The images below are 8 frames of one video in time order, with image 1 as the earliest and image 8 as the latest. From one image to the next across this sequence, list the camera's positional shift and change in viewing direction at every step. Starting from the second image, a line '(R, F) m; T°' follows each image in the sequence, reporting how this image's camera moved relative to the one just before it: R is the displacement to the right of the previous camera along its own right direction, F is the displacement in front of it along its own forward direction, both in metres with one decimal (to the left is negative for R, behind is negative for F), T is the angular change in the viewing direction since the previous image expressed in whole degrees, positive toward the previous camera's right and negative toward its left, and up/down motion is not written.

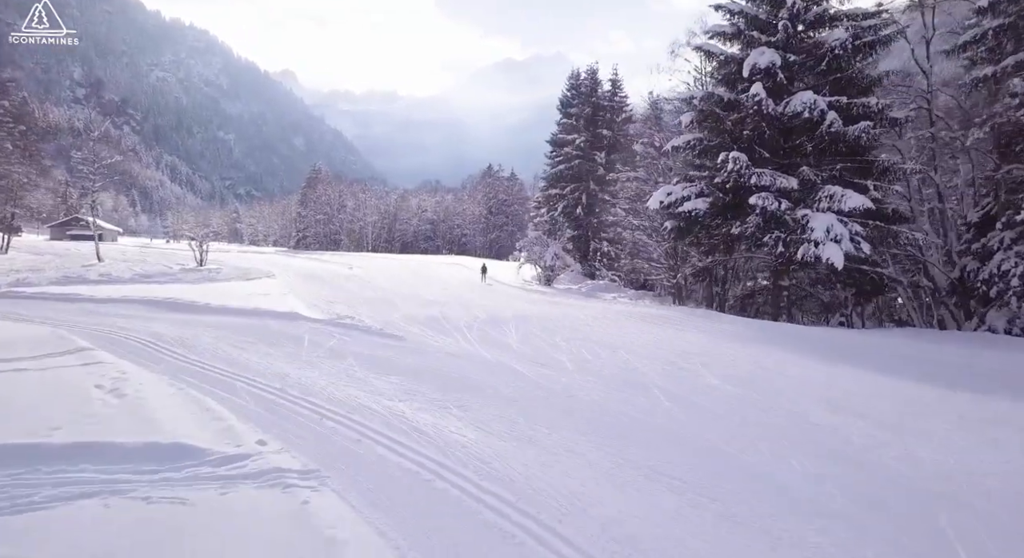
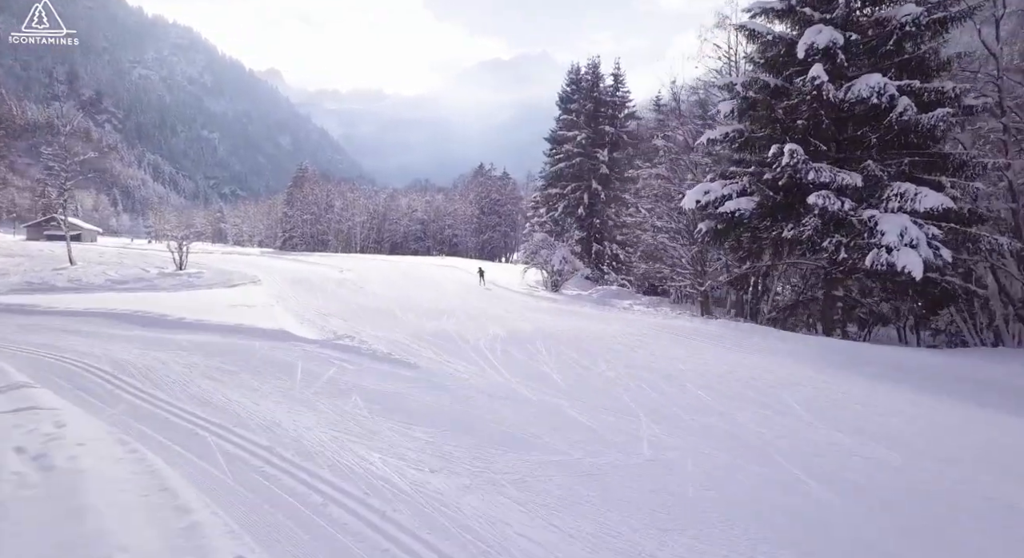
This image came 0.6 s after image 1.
(-0.8, +2.0) m; +1°
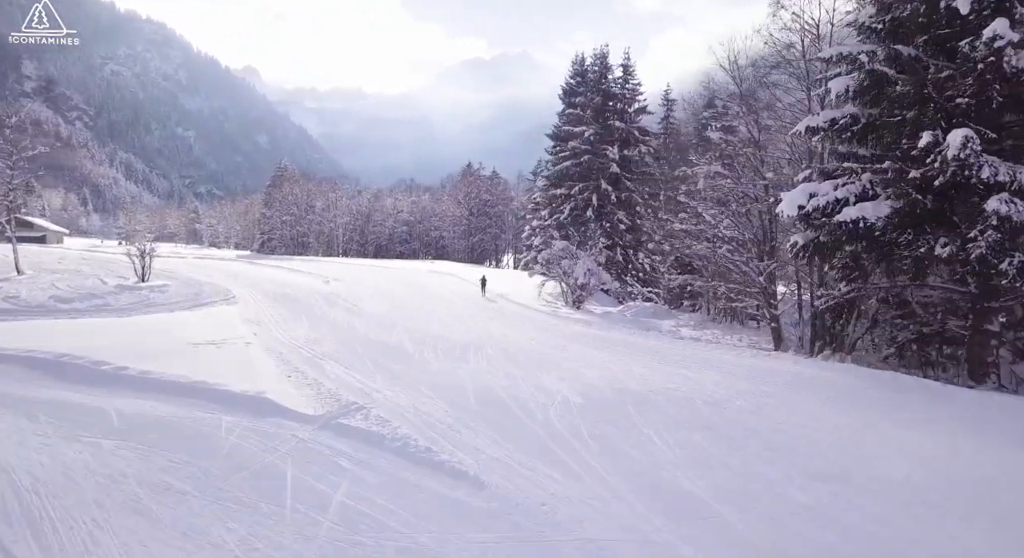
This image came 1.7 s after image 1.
(-1.4, +3.7) m; +2°
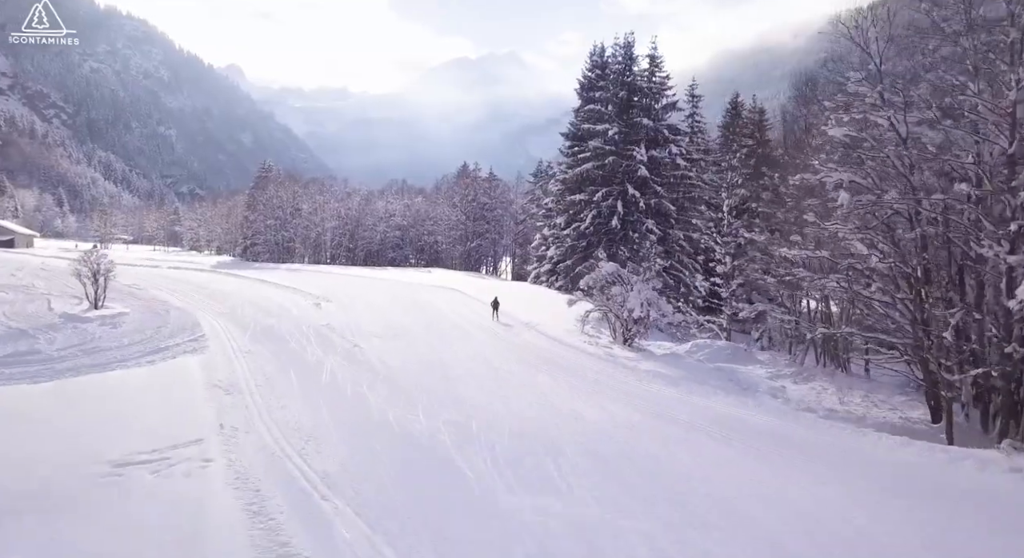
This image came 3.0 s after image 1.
(-1.7, +4.6) m; +1°
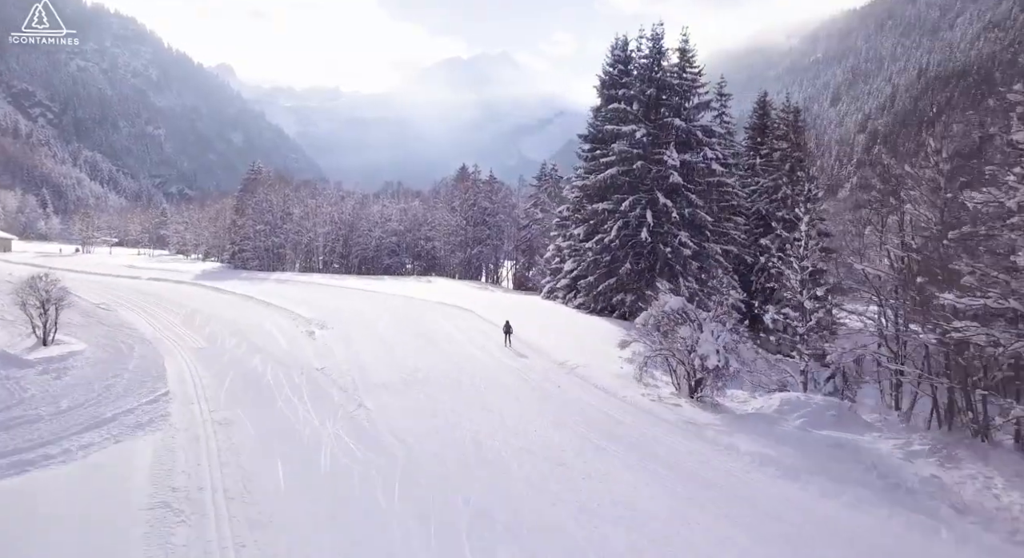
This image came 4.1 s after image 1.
(-1.4, +3.9) m; +1°
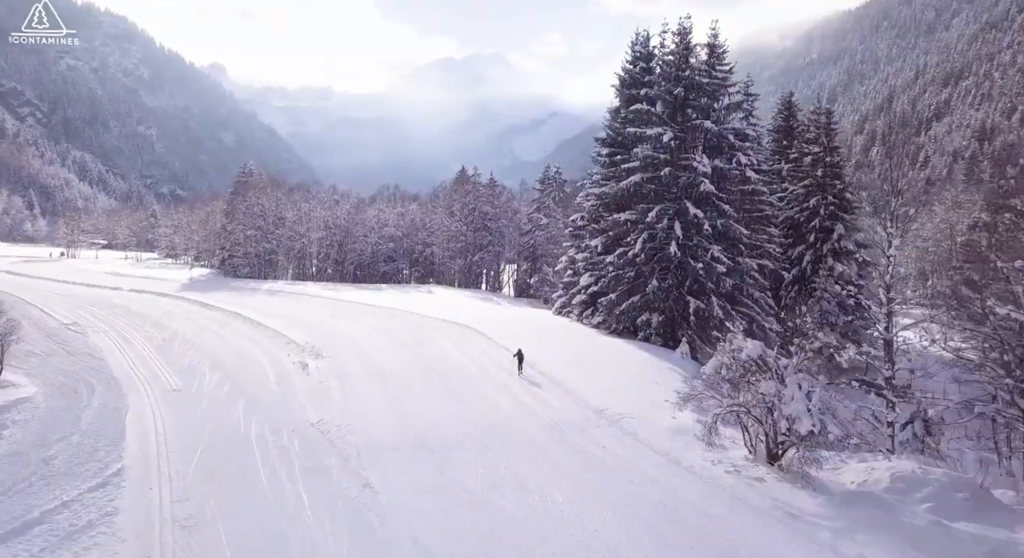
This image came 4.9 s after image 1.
(-1.0, +3.1) m; +1°
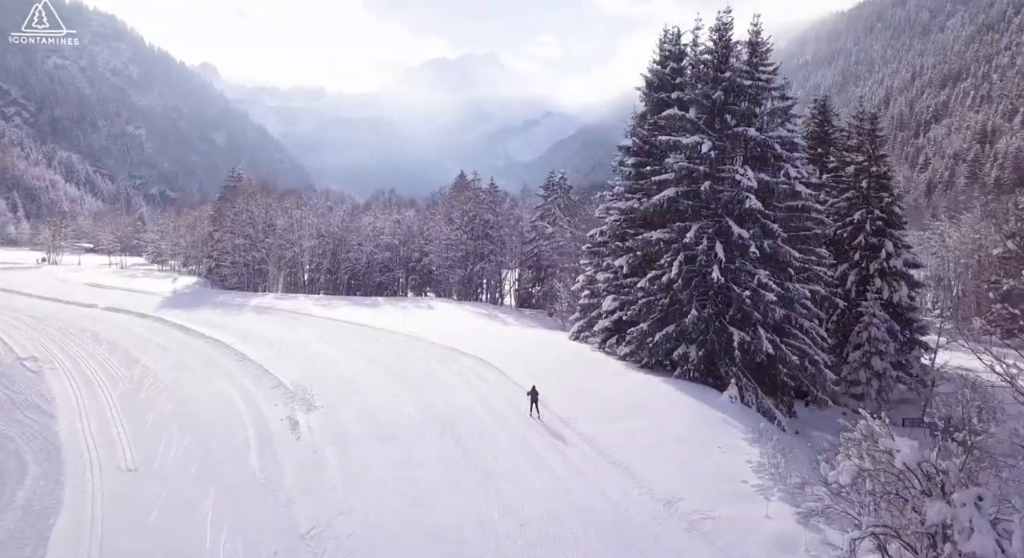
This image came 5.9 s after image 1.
(-1.2, +3.7) m; +1°
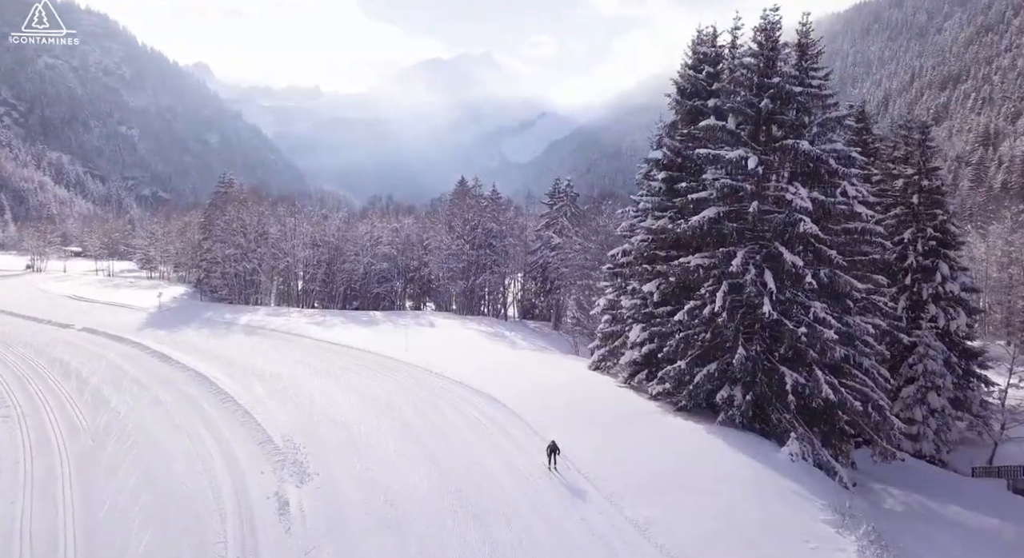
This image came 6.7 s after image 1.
(-1.1, +3.2) m; 0°
